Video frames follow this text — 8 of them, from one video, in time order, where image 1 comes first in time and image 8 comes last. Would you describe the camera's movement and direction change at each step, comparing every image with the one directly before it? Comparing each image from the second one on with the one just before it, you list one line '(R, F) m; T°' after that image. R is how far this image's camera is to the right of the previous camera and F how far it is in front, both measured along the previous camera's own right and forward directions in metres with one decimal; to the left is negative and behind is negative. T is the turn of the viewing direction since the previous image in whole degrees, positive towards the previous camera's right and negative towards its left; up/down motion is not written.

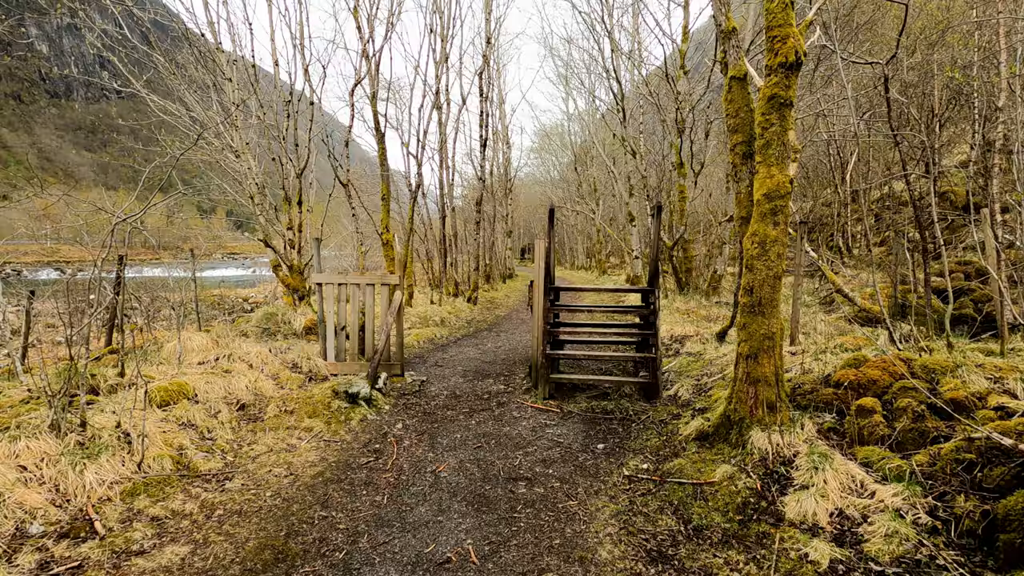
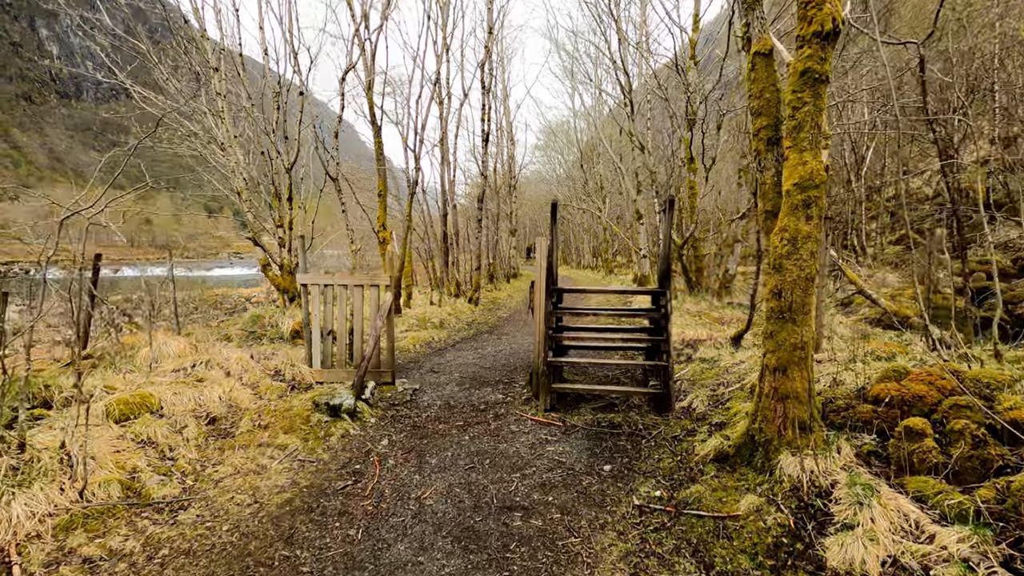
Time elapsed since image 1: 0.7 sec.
(+0.1, +0.5) m; -1°
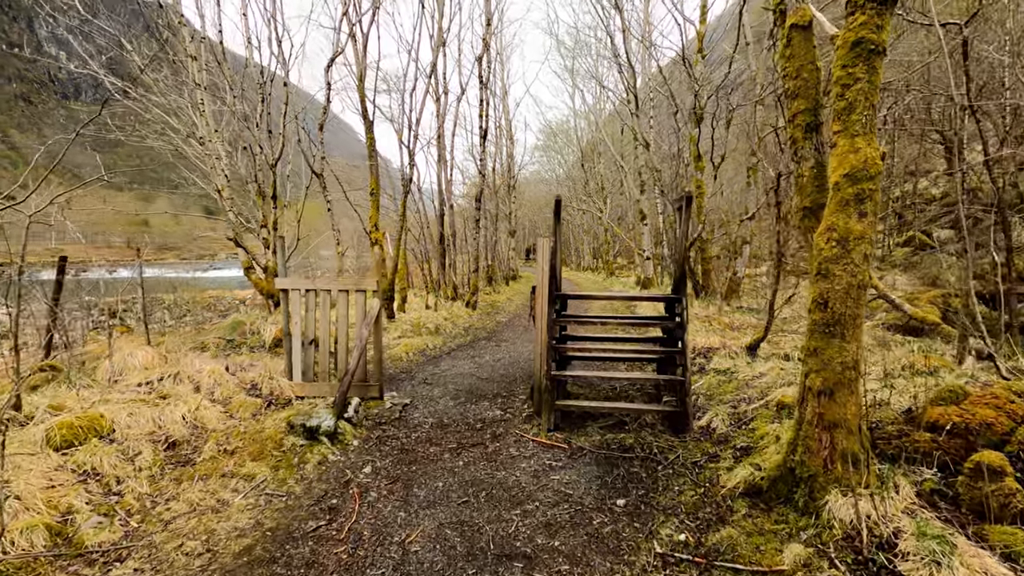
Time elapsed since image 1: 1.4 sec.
(0.0, +0.5) m; 0°
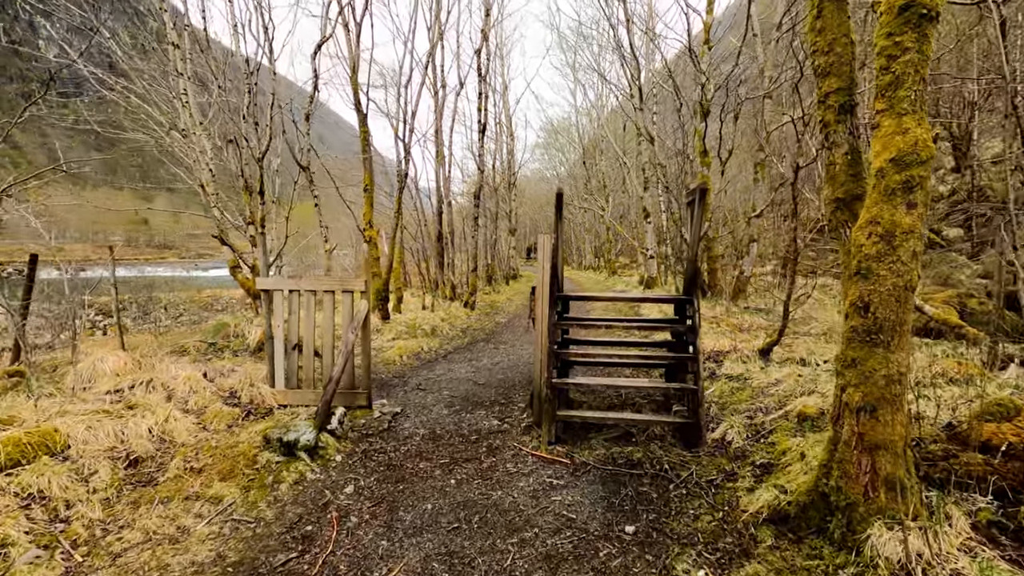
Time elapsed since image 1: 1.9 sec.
(0.0, +0.4) m; 0°
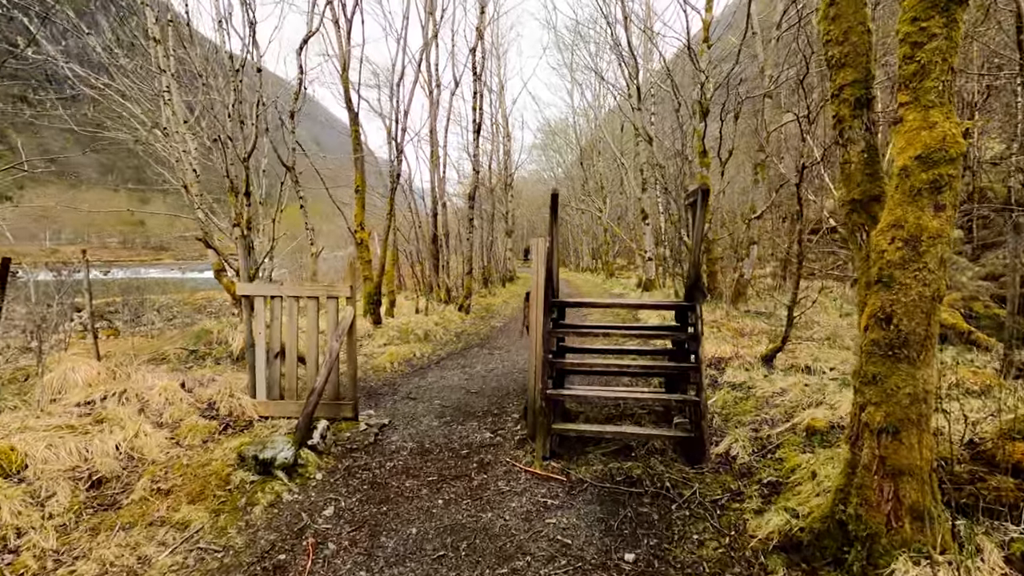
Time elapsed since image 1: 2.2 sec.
(0.0, +0.2) m; 0°
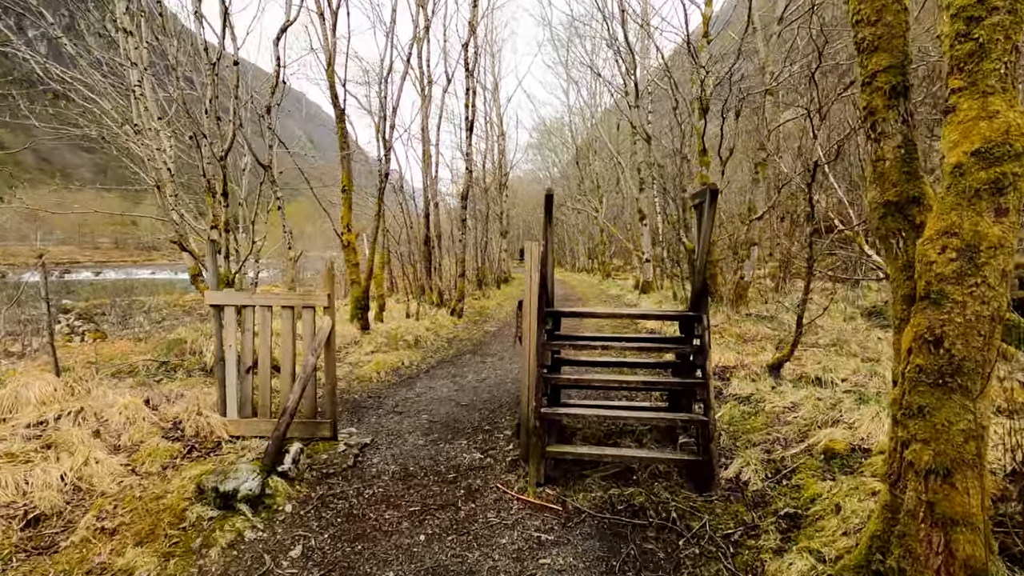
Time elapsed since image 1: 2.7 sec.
(0.0, +0.4) m; 0°
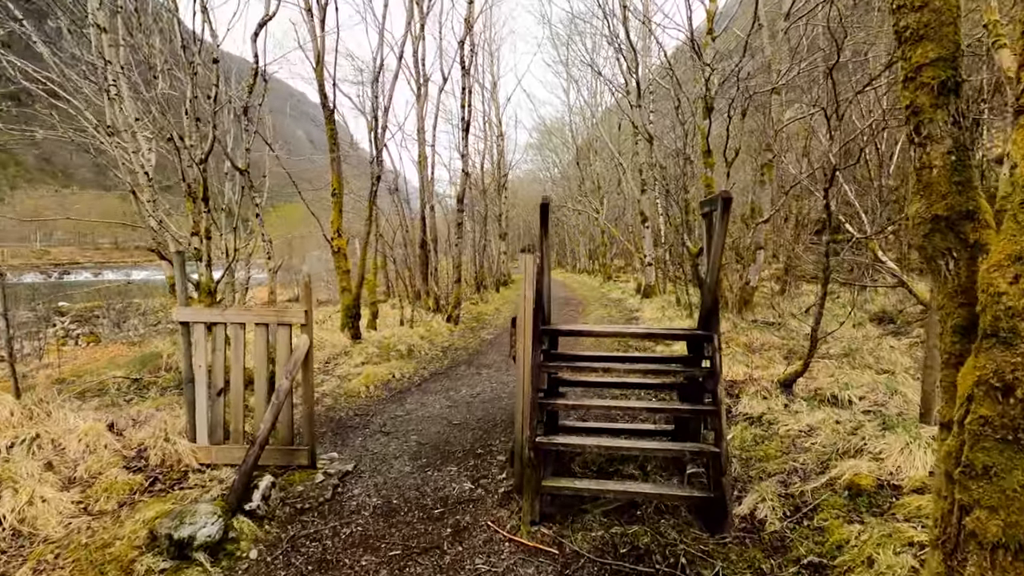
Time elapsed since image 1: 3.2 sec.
(+0.1, +0.4) m; 0°
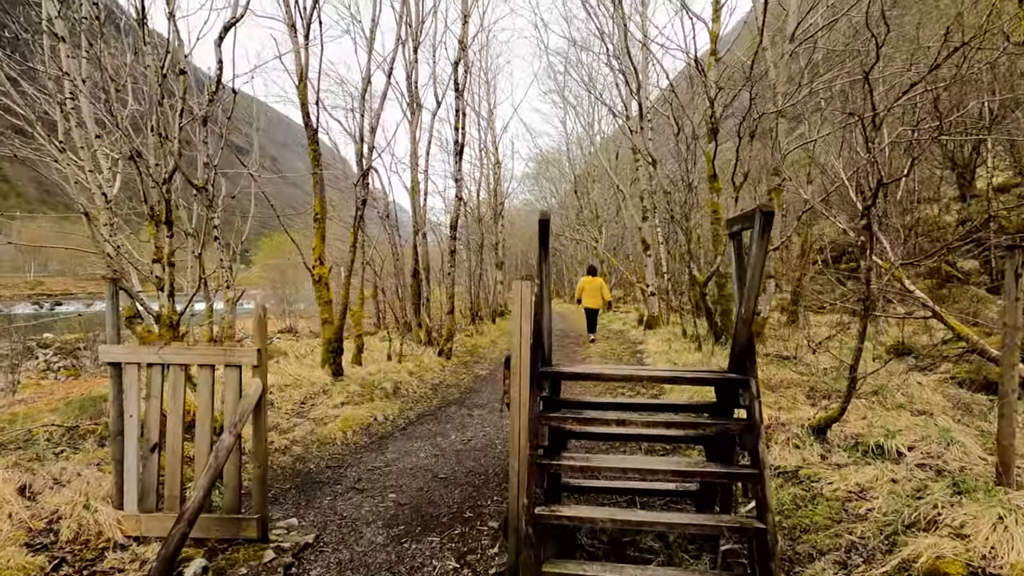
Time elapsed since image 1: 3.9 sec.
(0.0, +0.7) m; 0°
